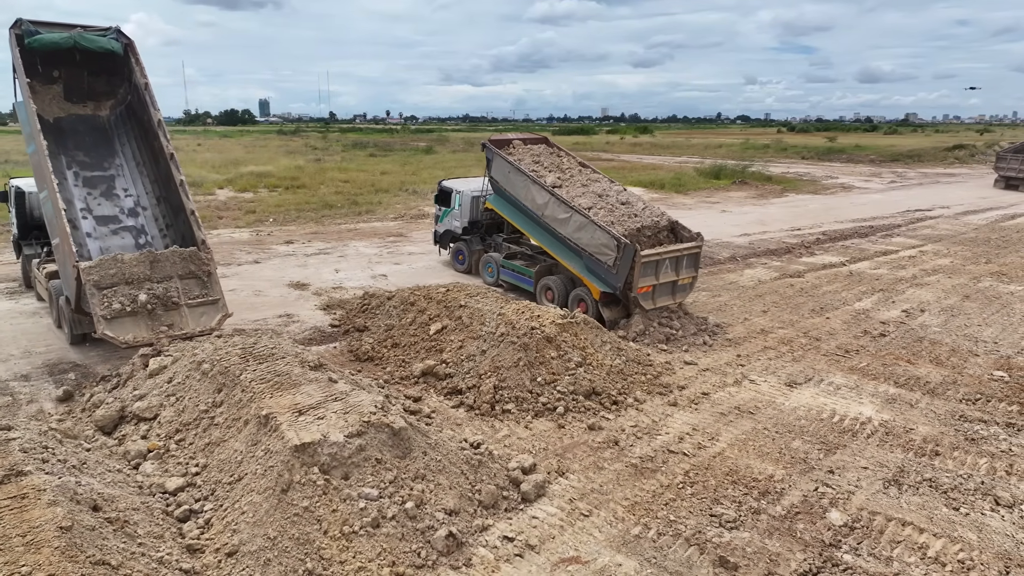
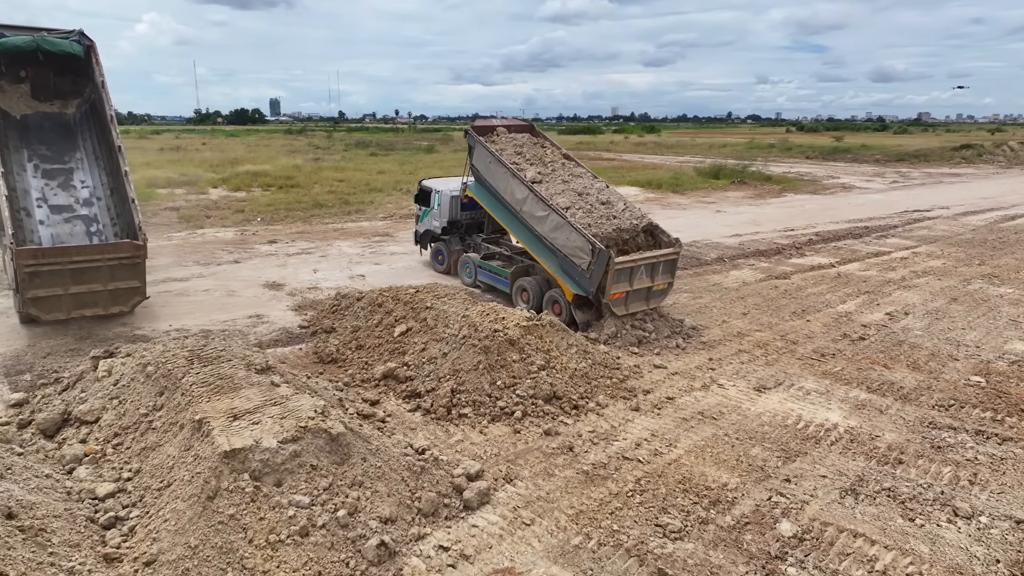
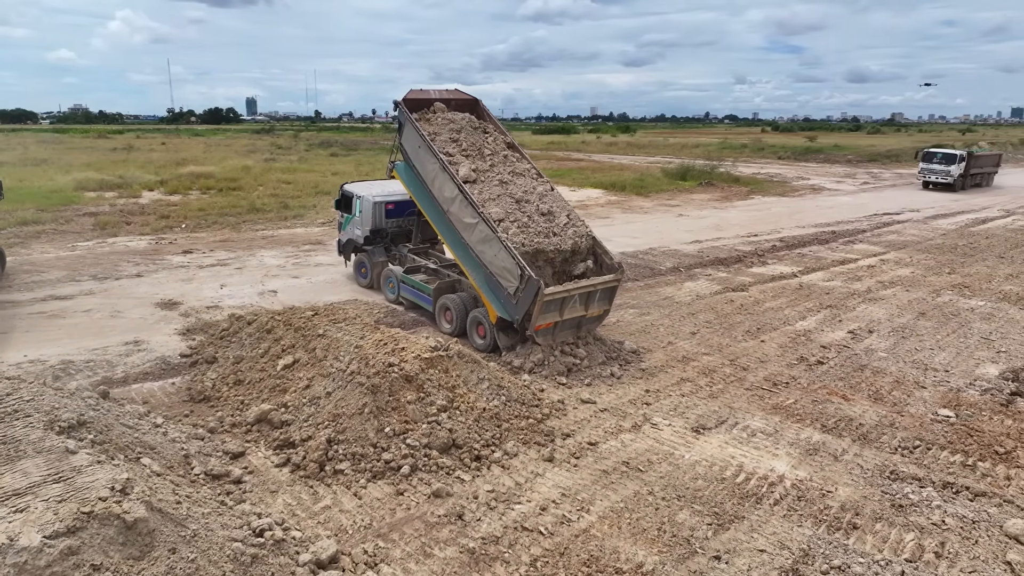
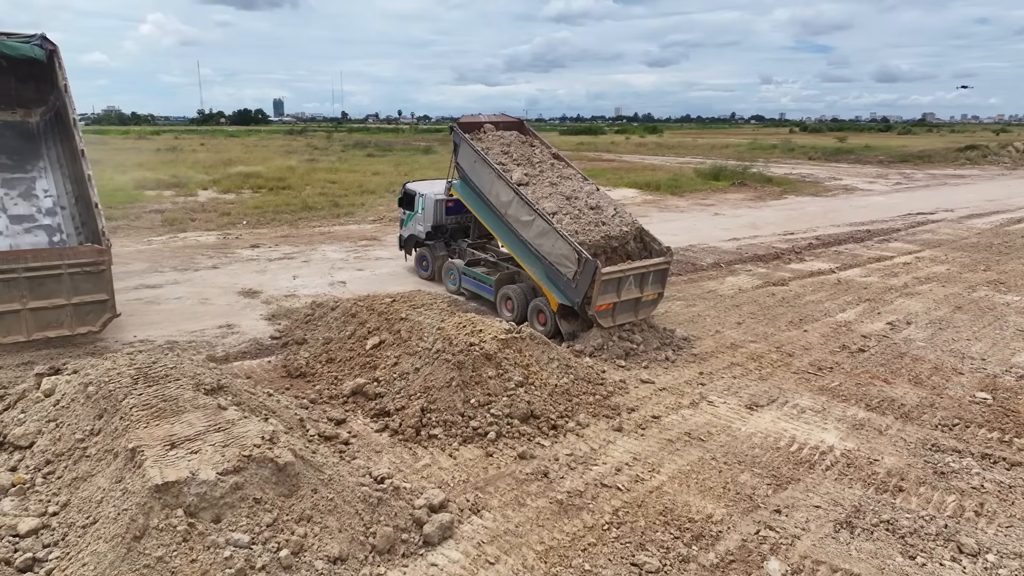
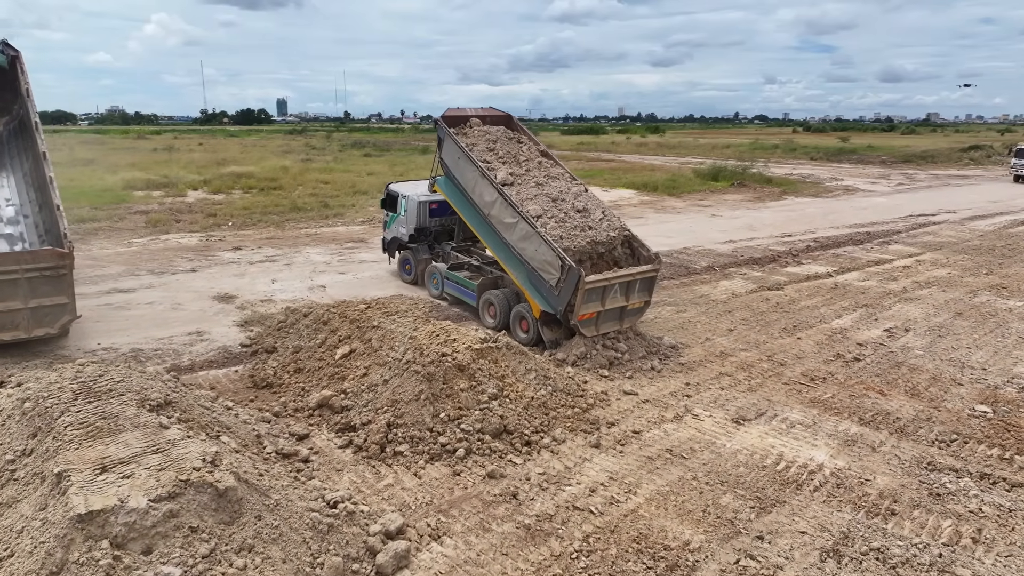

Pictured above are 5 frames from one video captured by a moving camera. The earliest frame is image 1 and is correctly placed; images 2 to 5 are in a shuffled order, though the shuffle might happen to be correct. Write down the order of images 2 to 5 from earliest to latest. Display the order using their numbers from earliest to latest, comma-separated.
2, 4, 5, 3
